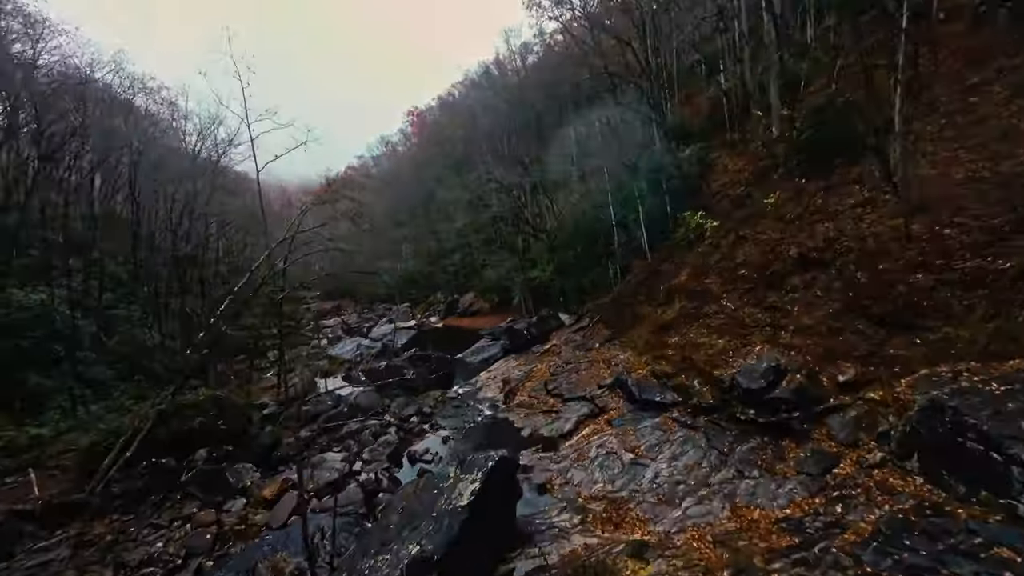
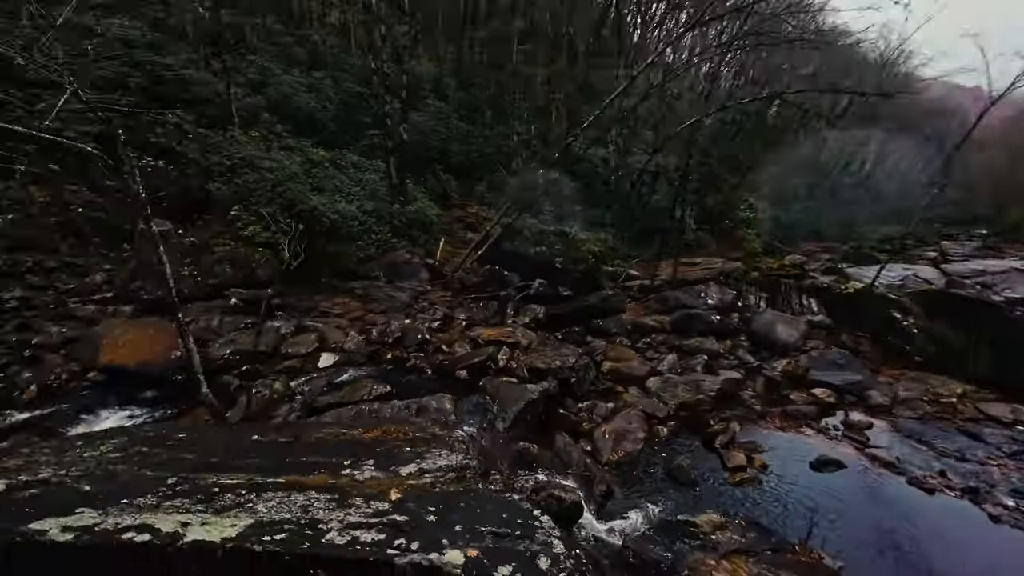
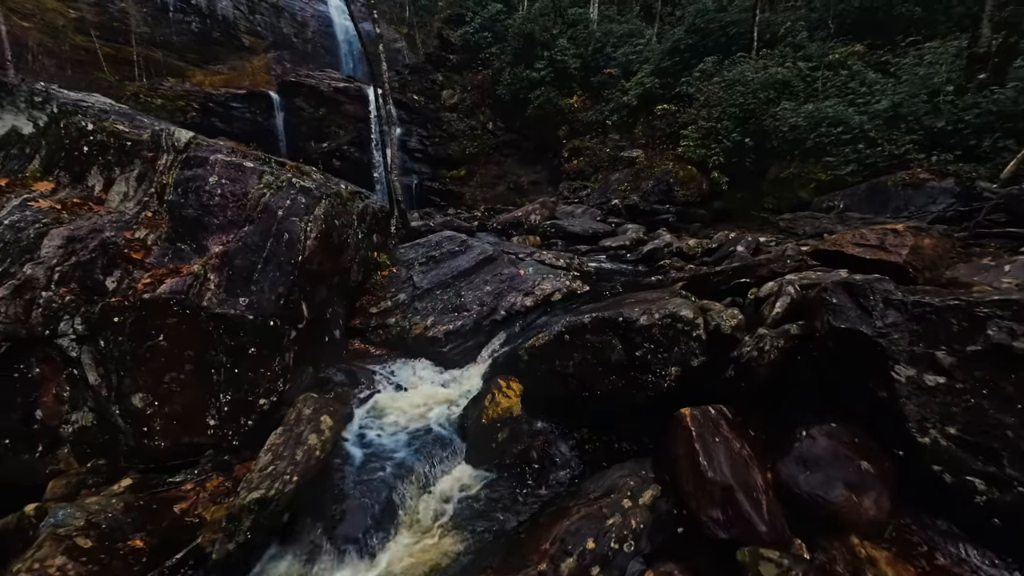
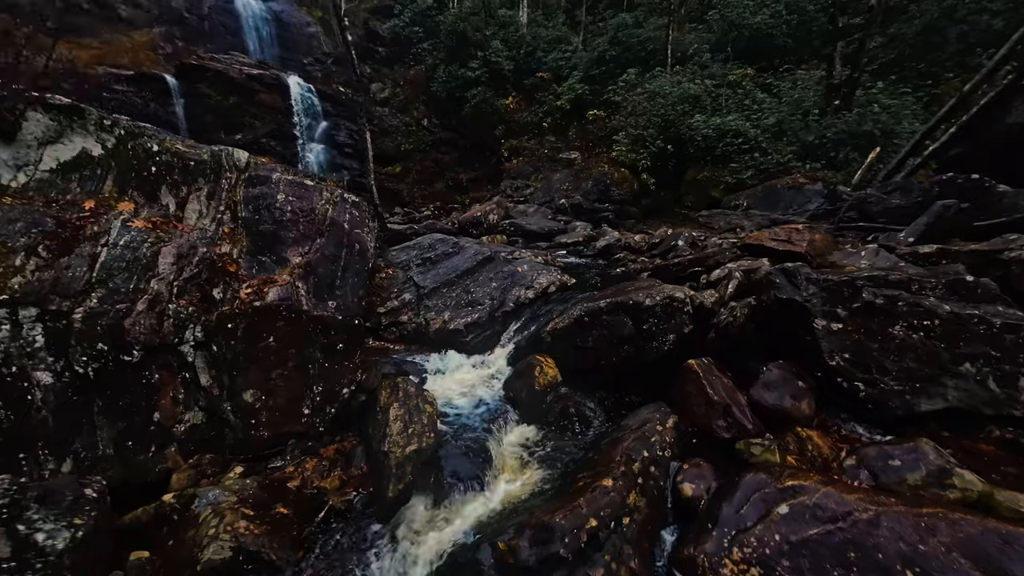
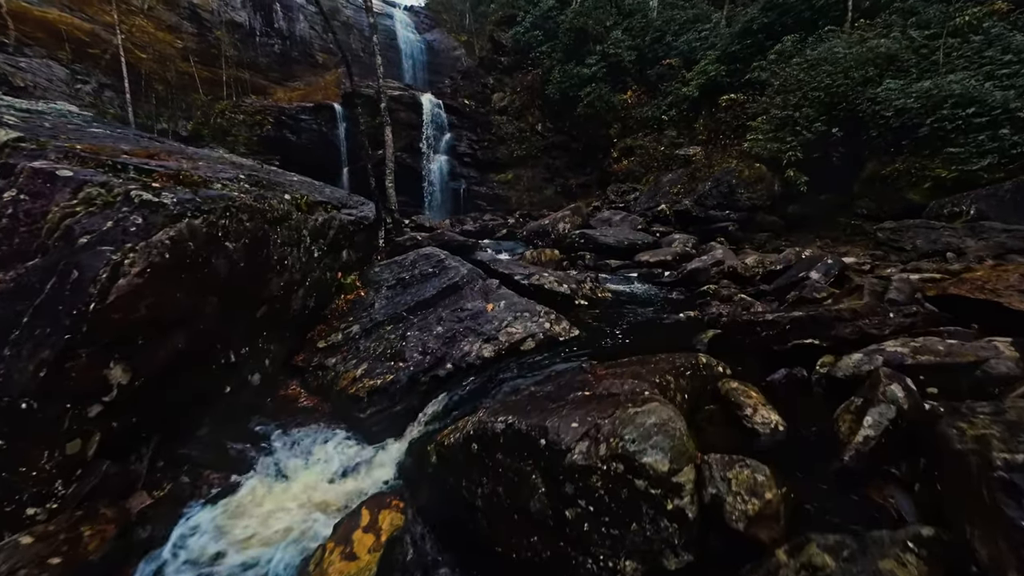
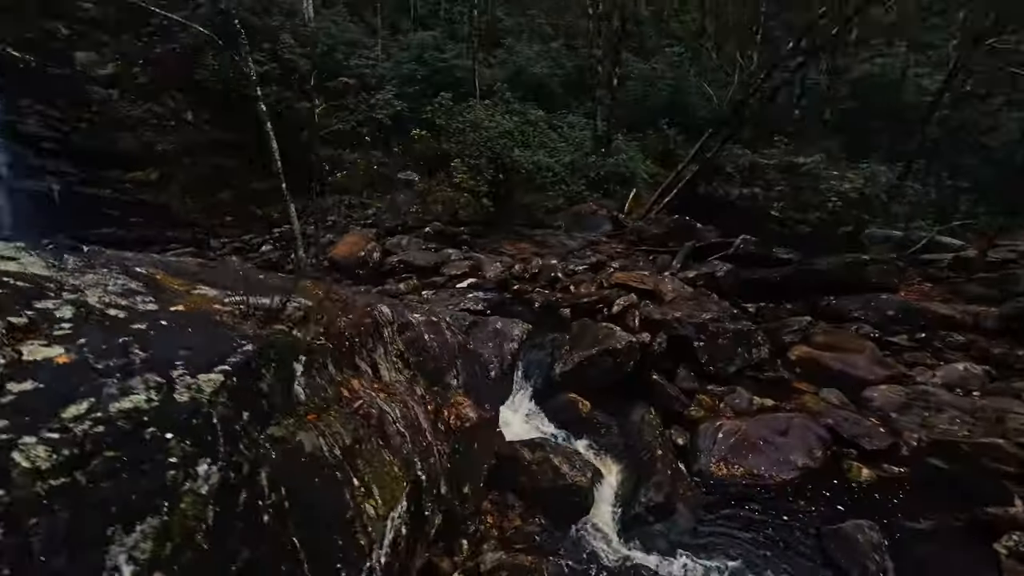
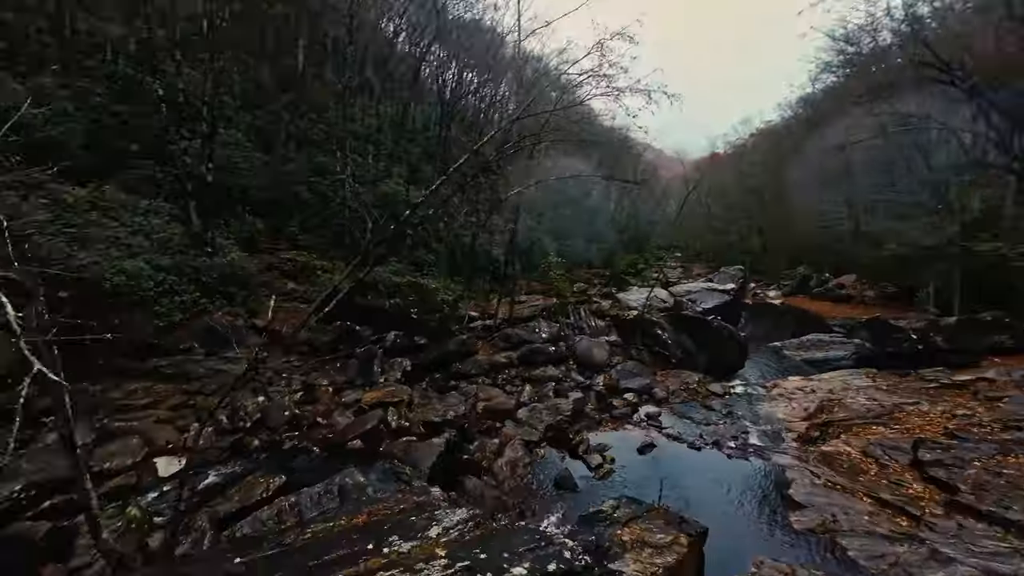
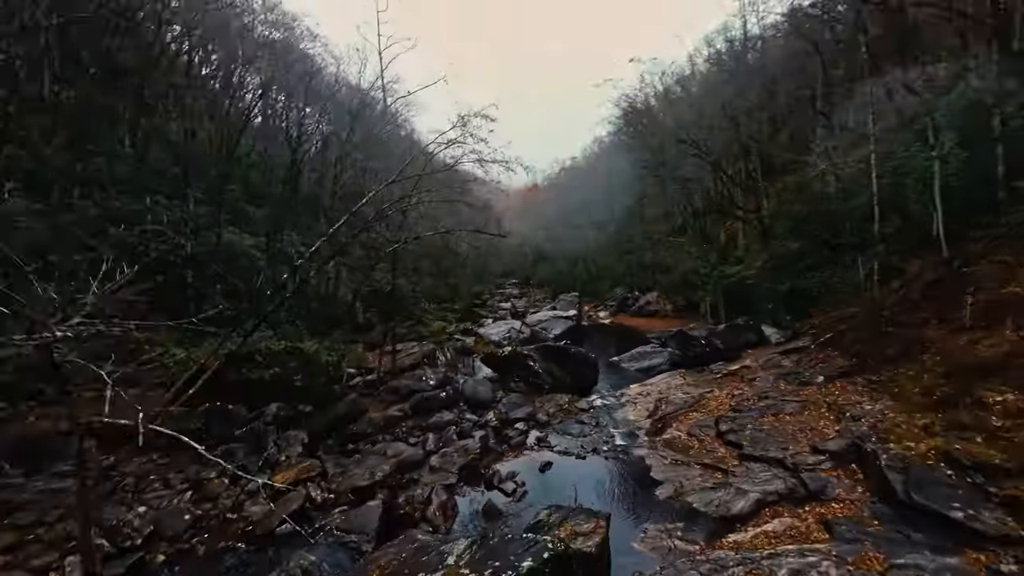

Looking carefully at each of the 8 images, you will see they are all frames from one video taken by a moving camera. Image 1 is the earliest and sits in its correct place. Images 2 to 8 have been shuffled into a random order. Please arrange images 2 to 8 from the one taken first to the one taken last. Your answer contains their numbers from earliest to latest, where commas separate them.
8, 7, 2, 6, 4, 3, 5
